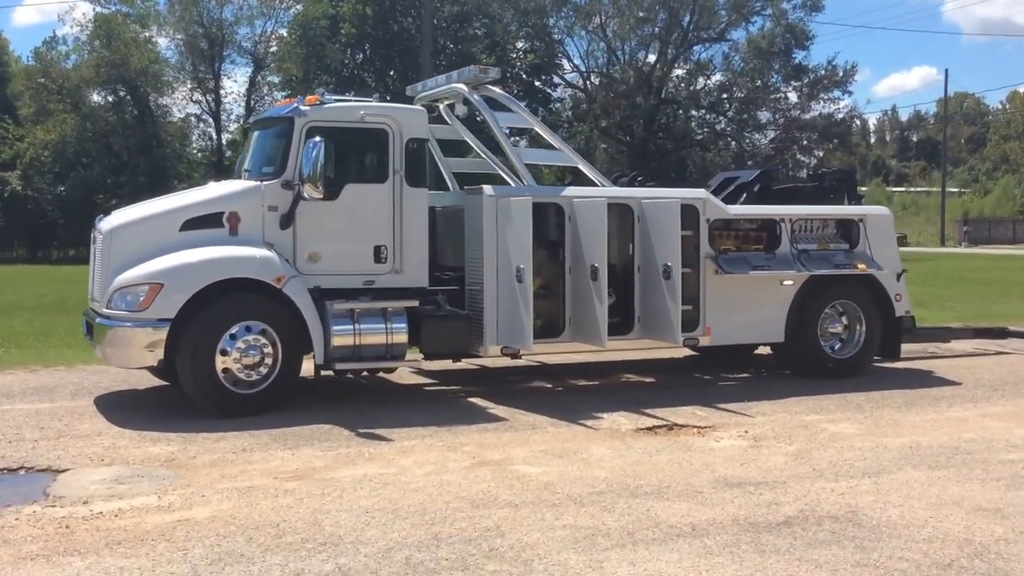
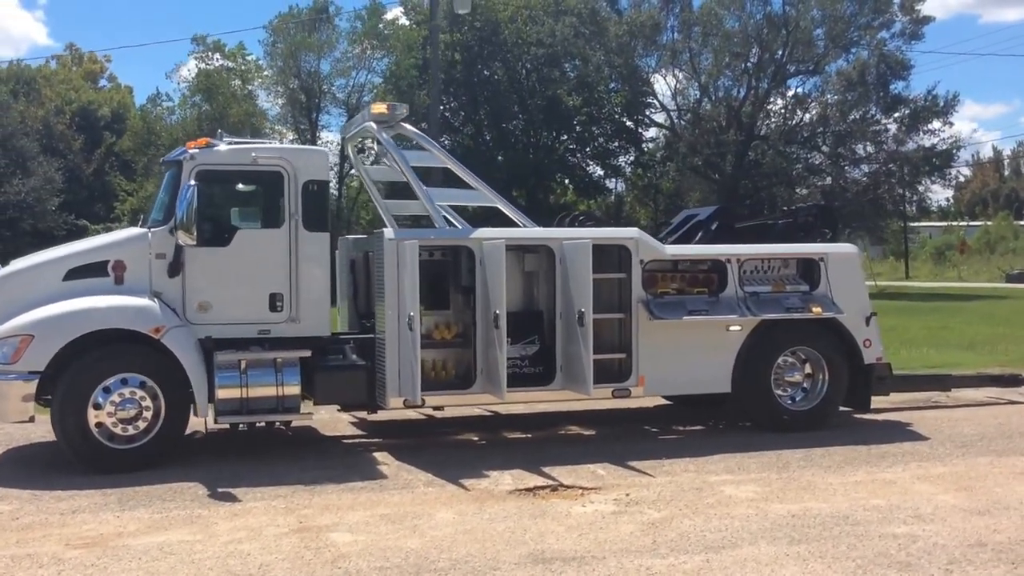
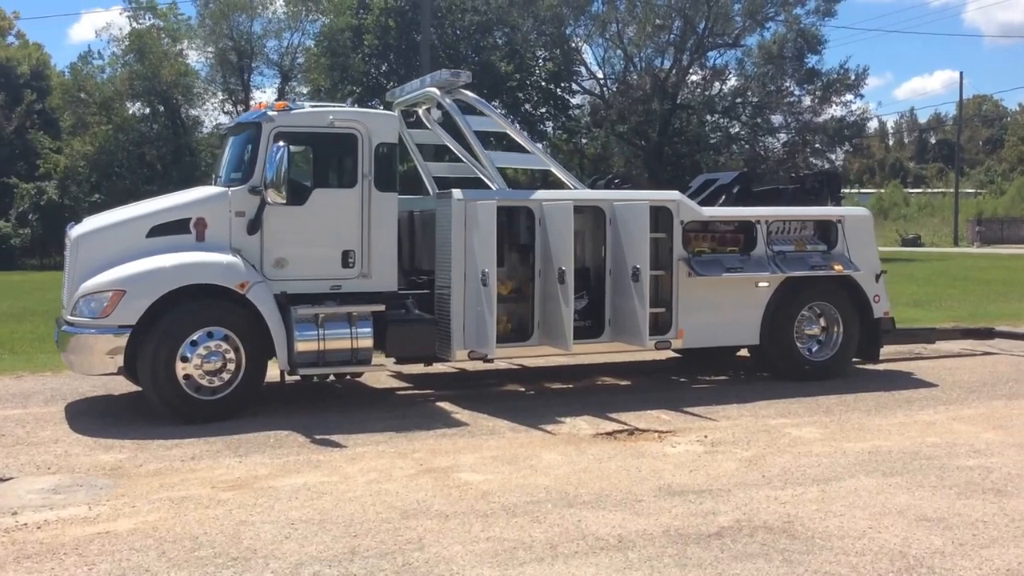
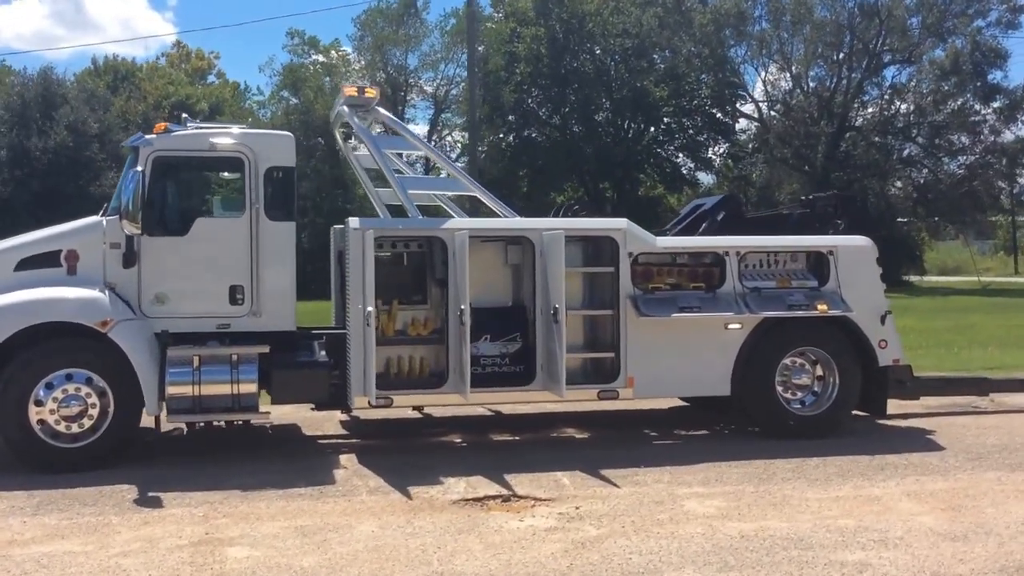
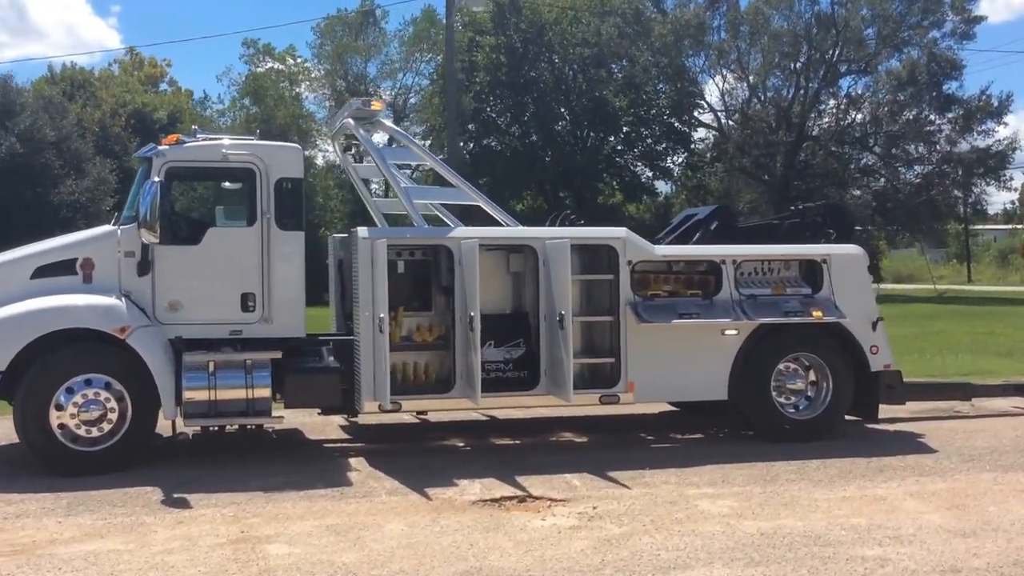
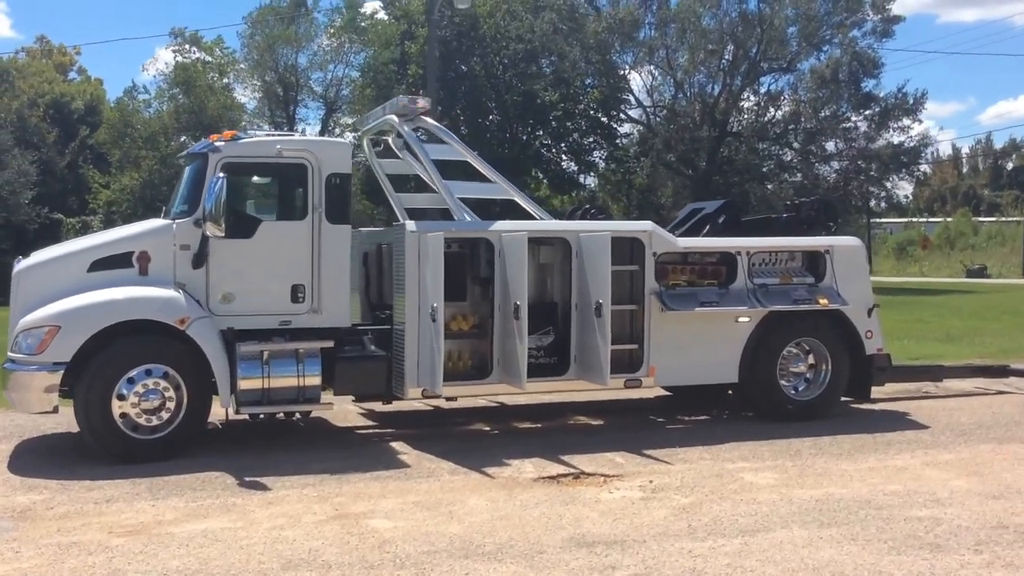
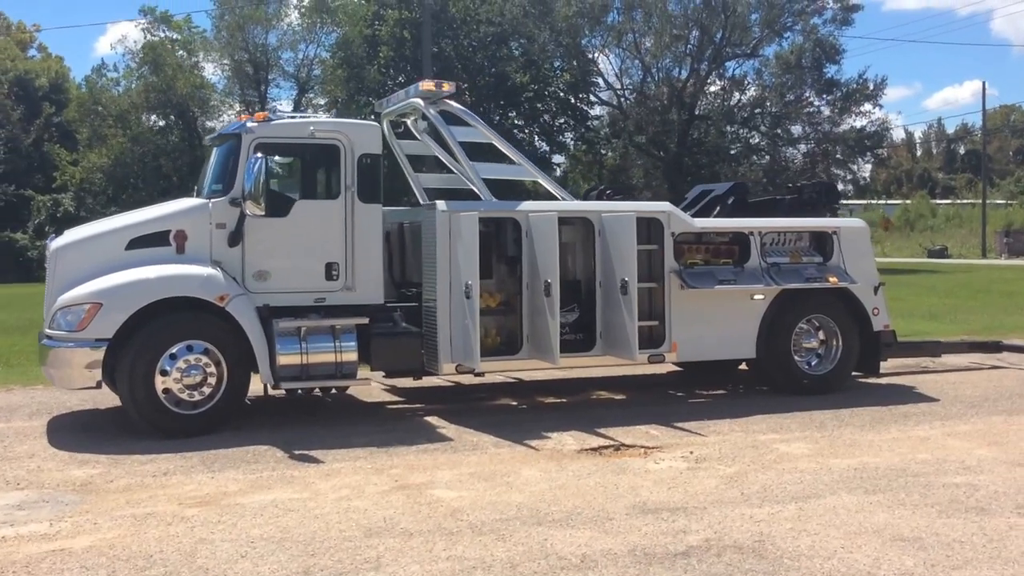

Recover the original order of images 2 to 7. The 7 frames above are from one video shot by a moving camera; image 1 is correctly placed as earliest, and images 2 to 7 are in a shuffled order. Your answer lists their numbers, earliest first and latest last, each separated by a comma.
3, 7, 6, 2, 5, 4
